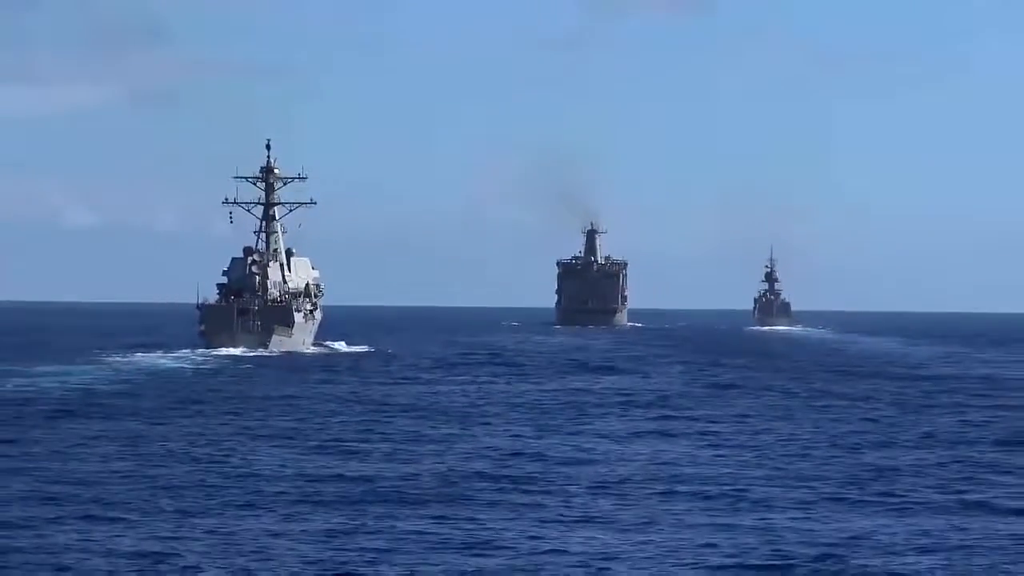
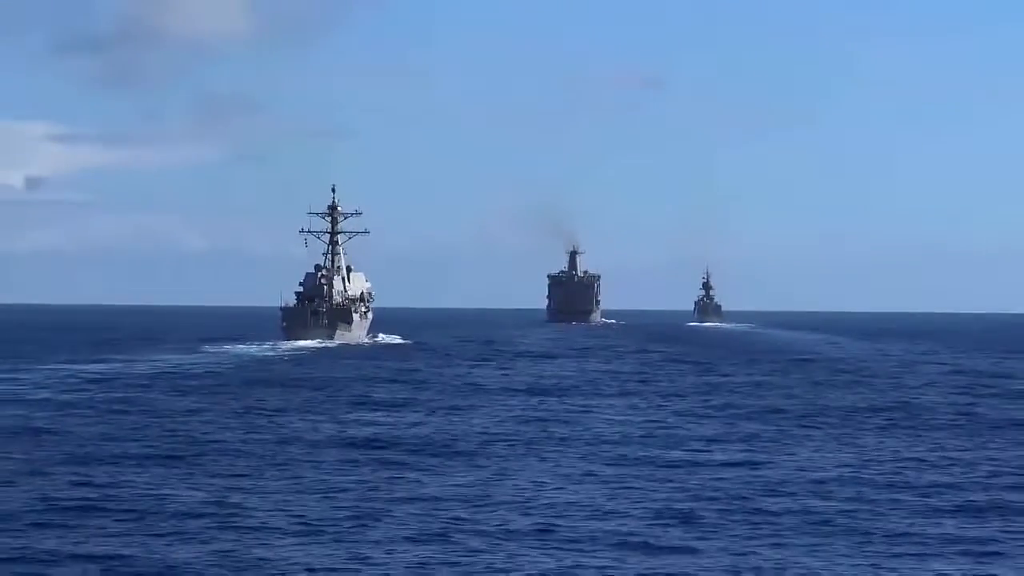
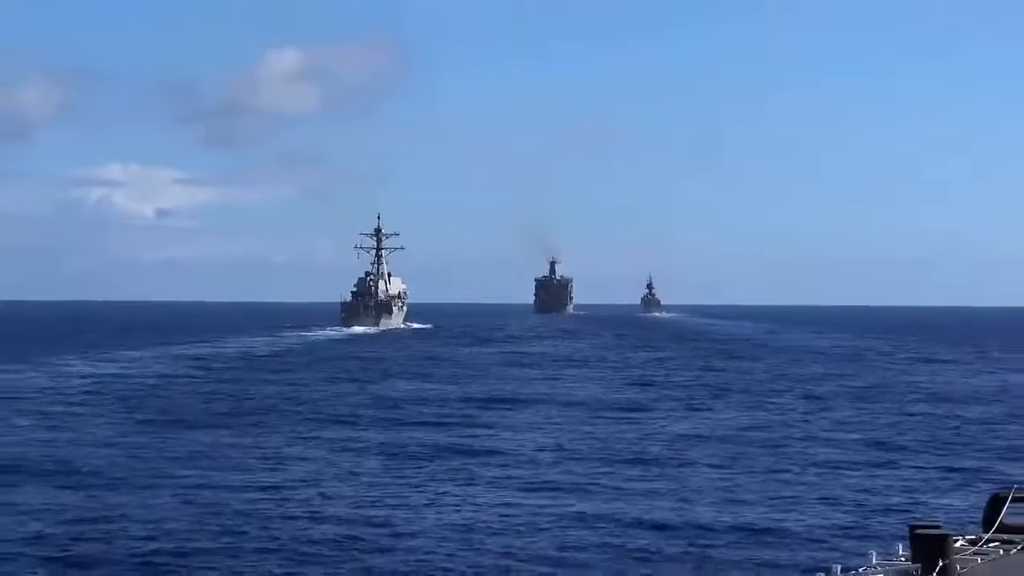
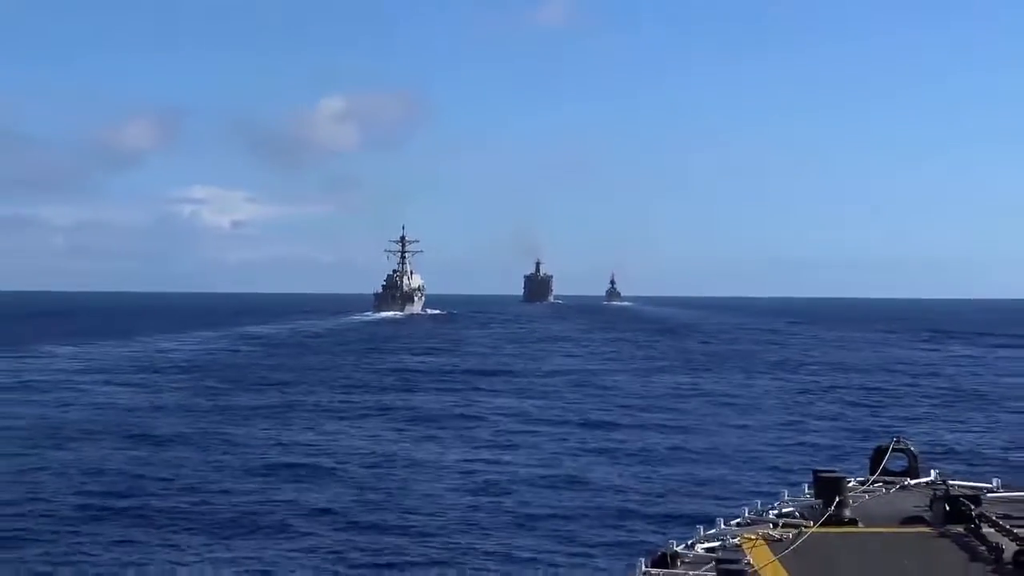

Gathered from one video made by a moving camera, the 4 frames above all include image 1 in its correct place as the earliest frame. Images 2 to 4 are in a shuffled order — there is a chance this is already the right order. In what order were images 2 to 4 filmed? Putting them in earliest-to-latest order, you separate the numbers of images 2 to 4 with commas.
2, 3, 4
